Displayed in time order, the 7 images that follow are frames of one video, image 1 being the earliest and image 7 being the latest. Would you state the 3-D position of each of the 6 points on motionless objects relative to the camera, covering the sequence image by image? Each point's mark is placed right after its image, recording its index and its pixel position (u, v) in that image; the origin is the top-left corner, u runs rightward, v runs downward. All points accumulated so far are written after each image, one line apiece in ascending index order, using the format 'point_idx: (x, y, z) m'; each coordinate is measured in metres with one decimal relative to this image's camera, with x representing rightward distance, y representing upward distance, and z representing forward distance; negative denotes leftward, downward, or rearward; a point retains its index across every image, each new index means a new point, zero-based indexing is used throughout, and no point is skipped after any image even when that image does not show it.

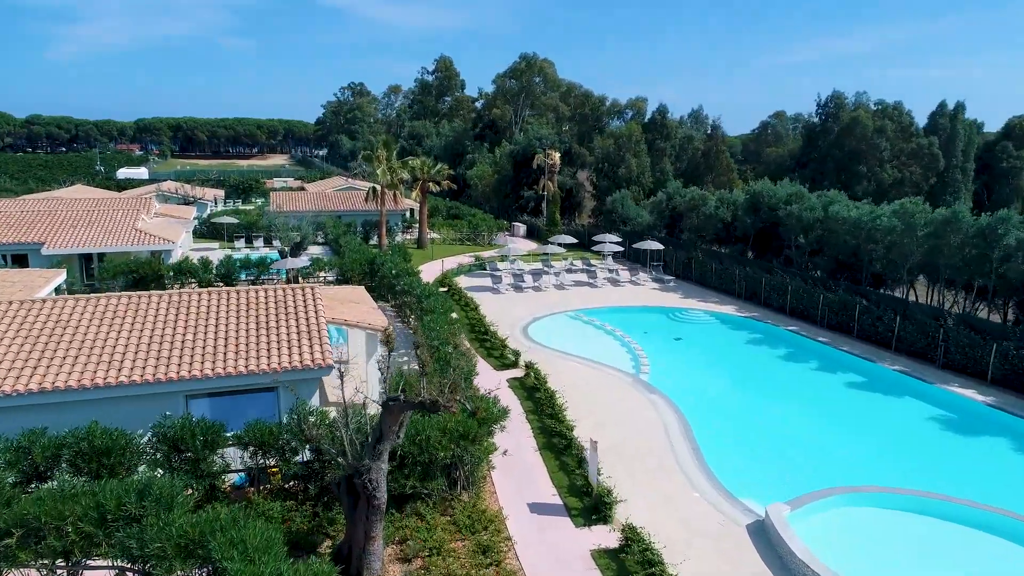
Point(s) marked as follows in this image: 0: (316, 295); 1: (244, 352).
0: (-4.9, -0.2, +16.7) m
1: (-5.7, -1.4, +14.0) m
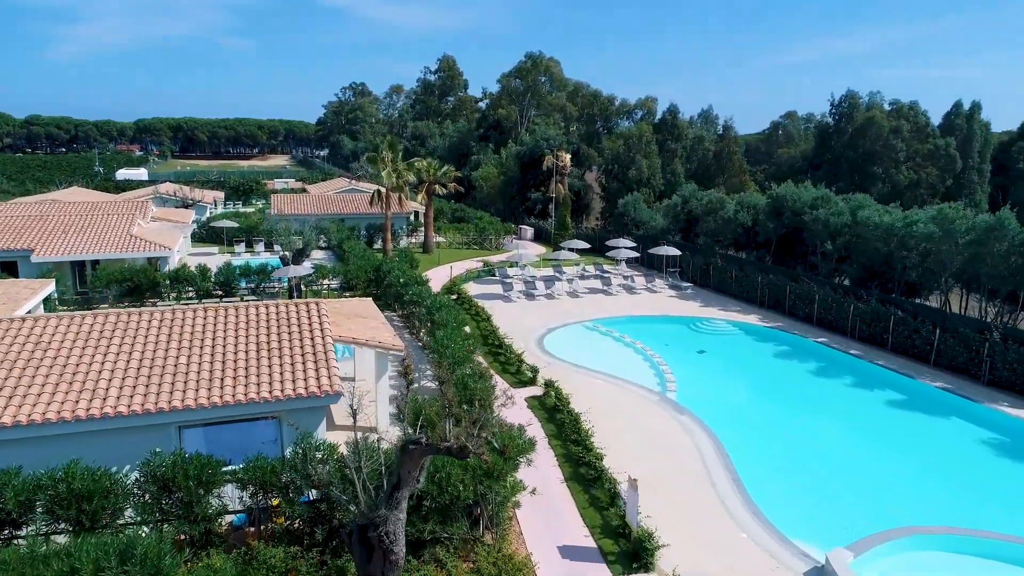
0: (-4.4, -0.5, +15.4) m
1: (-5.1, -1.7, +12.7) m
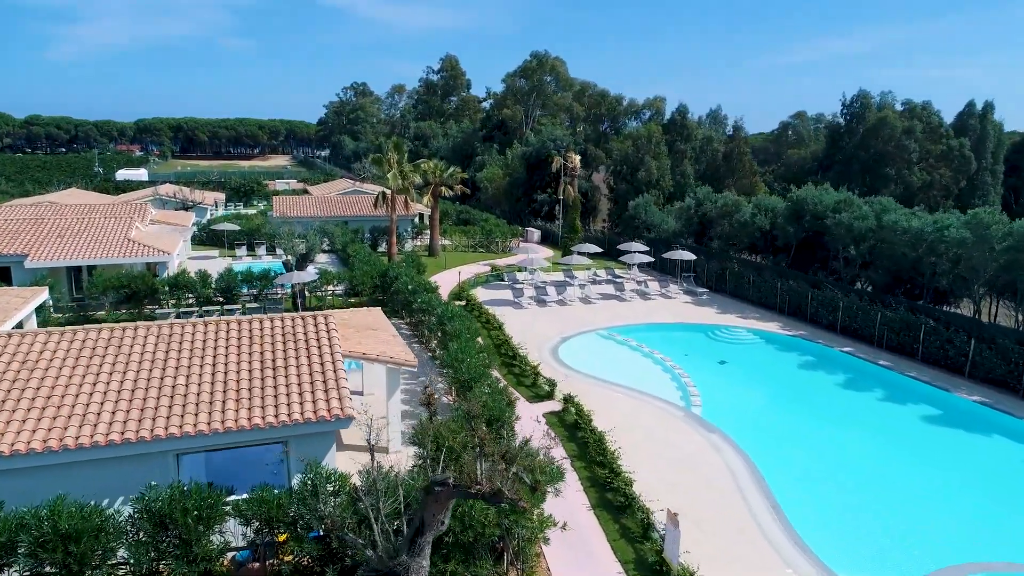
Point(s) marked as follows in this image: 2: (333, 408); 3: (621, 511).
0: (-3.9, -0.8, +14.4) m
1: (-4.7, -2.0, +11.7) m
2: (-3.1, -2.1, +11.7) m
3: (+2.2, -4.5, +13.4) m
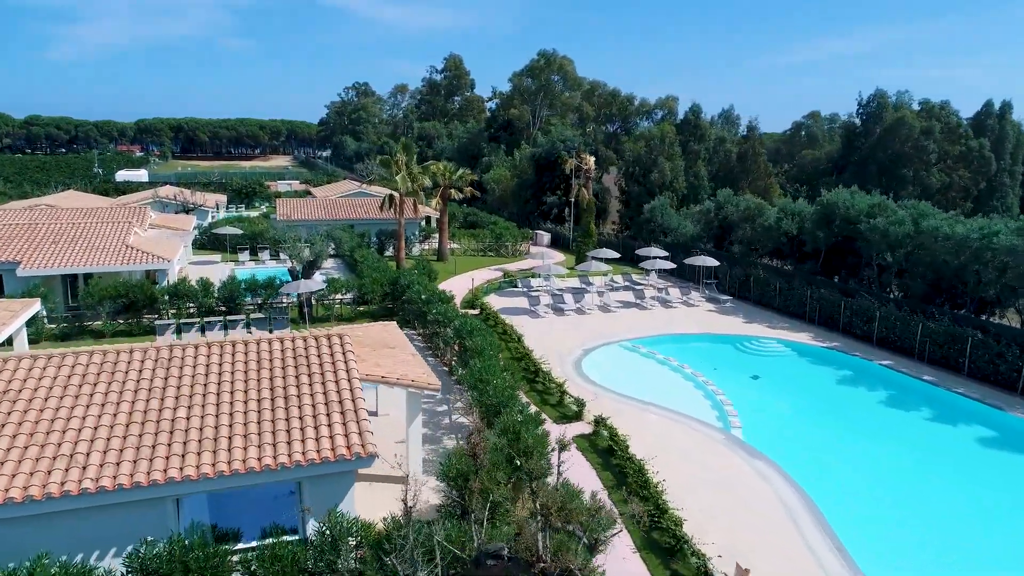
0: (-3.2, -1.2, +13.0) m
1: (-4.0, -2.3, +10.3) m
2: (-2.5, -2.5, +10.3) m
3: (+2.9, -4.8, +12.0) m
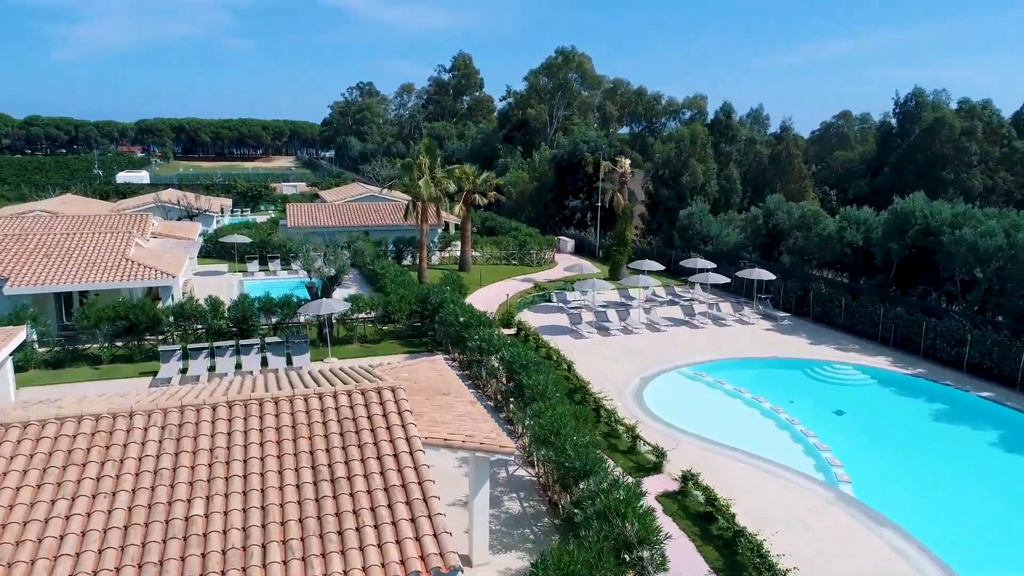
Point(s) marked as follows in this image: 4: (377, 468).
0: (-1.7, -1.8, +10.3) m
1: (-2.4, -3.0, +7.6) m
2: (-0.9, -3.1, +7.6) m
3: (+4.4, -5.5, +9.4) m
4: (-1.8, -2.4, +9.0) m
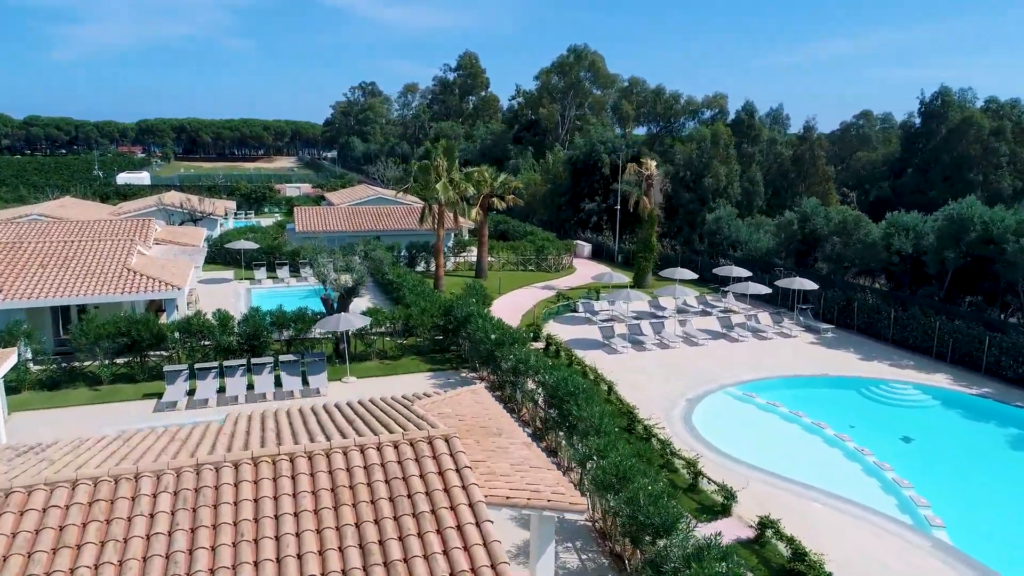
0: (-0.7, -2.2, +8.7) m
1: (-1.4, -3.4, +5.9) m
2: (+0.1, -3.5, +6.0) m
3: (+5.4, -5.9, +7.7) m
4: (-0.8, -2.8, +7.3) m
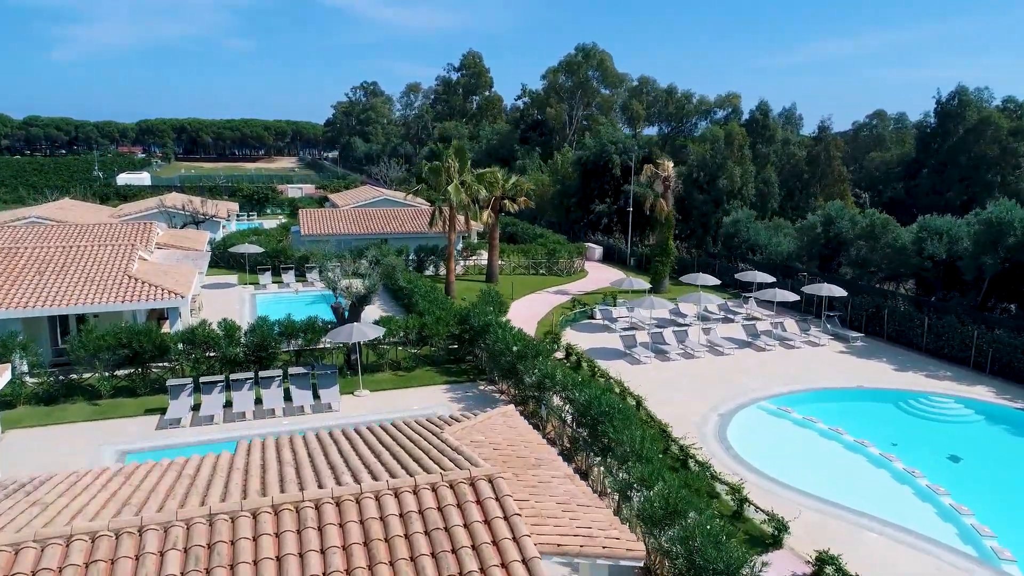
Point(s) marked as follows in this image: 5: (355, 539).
0: (-0.1, -2.5, +7.6) m
1: (-0.8, -3.6, +4.9) m
2: (+0.7, -3.8, +4.9) m
3: (+6.1, -6.1, +6.6) m
4: (-0.2, -3.1, +6.3) m
5: (-1.6, -2.6, +7.0) m
